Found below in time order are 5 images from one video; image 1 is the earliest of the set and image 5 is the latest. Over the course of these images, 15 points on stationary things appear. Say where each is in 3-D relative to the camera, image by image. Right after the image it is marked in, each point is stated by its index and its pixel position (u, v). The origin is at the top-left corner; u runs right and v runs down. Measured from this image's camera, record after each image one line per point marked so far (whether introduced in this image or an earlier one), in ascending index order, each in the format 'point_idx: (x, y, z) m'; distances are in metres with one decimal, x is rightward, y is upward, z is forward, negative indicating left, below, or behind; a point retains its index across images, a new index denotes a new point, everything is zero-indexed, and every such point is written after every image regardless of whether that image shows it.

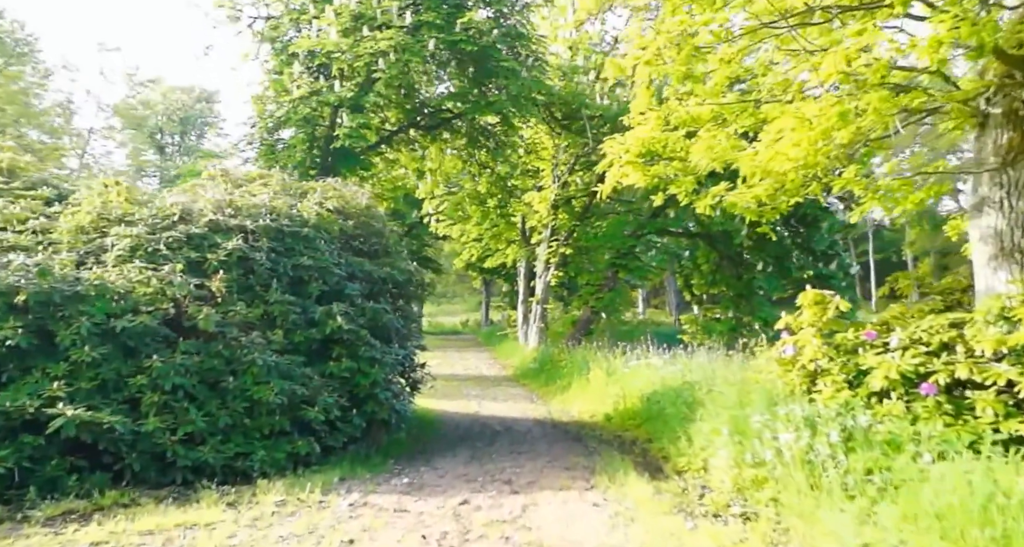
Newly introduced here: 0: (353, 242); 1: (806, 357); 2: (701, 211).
0: (-1.9, +0.4, +10.4) m
1: (+2.5, -0.7, +7.4) m
2: (+1.7, +0.6, +8.1) m
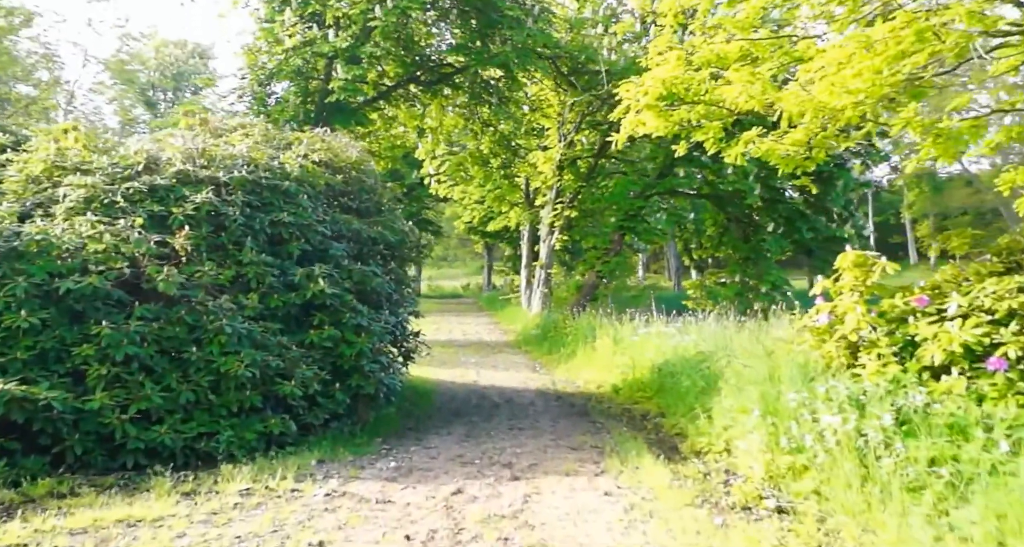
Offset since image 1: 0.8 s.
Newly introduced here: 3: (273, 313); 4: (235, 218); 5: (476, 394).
0: (-1.9, +0.8, +9.5) m
1: (+2.5, -0.4, +6.5) m
2: (+1.8, +0.9, +7.2) m
3: (-2.0, -0.3, +7.4) m
4: (-2.3, +0.5, +7.3) m
5: (-0.4, -1.5, +11.2) m
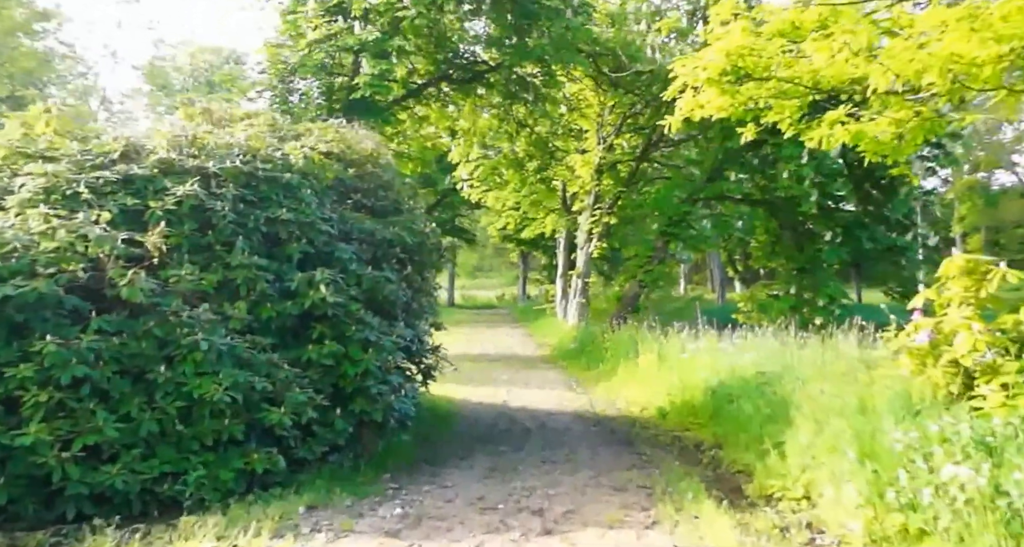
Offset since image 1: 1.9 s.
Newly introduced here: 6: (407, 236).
0: (-1.5, +0.7, +8.5) m
1: (+2.7, -0.4, +5.2) m
2: (+2.0, +0.9, +6.0) m
3: (-1.8, -0.4, +6.3) m
4: (-2.1, +0.4, +6.3) m
5: (-0.1, -1.6, +10.0) m
6: (-1.0, +0.4, +8.2) m
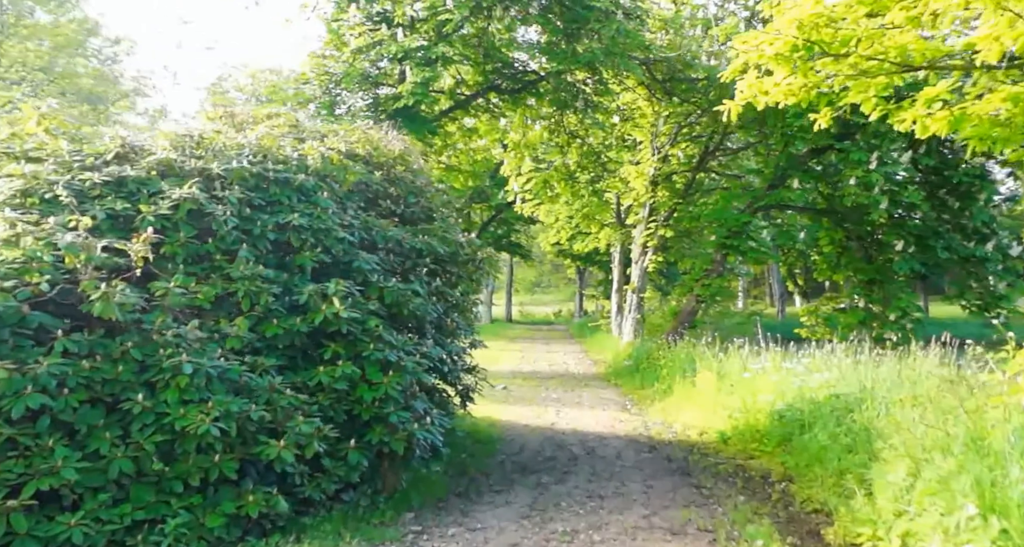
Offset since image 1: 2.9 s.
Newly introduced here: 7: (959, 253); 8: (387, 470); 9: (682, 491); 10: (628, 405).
0: (-1.2, +0.6, +7.7) m
1: (+2.8, -0.5, +4.2) m
2: (+2.2, +0.8, +5.0) m
3: (-1.5, -0.5, +5.6) m
4: (-1.8, +0.4, +5.6) m
5: (+0.4, -1.8, +9.2) m
6: (-0.6, +0.2, +7.5) m
7: (+8.3, +0.4, +16.2) m
8: (-0.8, -1.3, +5.9) m
9: (+1.4, -1.8, +7.2) m
10: (+1.7, -1.9, +12.5) m
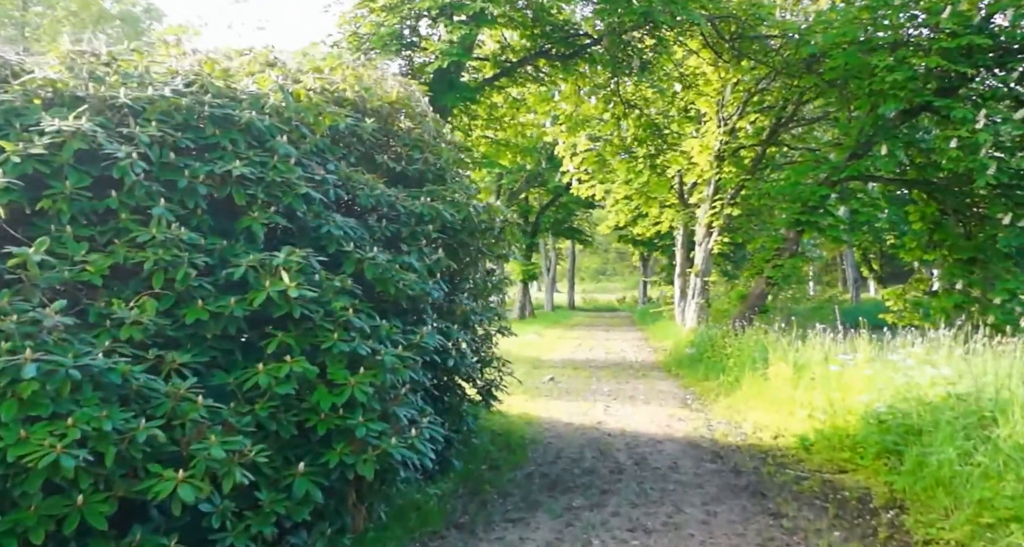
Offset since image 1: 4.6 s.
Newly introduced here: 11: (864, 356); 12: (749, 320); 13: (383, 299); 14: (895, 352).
0: (-1.0, +0.8, +6.2) m
1: (+2.8, -0.3, +2.5) m
2: (+2.2, +1.0, +3.3) m
3: (-1.5, -0.3, +4.1) m
4: (-1.8, +0.5, +4.1) m
5: (+0.7, -1.5, +7.6) m
6: (-0.5, +0.5, +5.9) m
7: (+9.0, +0.8, +14.0) m
8: (-0.8, -1.1, +4.4) m
9: (+1.5, -1.5, +5.5) m
10: (+2.2, -1.6, +10.8) m
11: (+3.4, -0.8, +8.6) m
12: (+4.1, -0.8, +15.3) m
13: (-0.7, -0.2, +5.0) m
14: (+3.6, -0.7, +8.4) m
